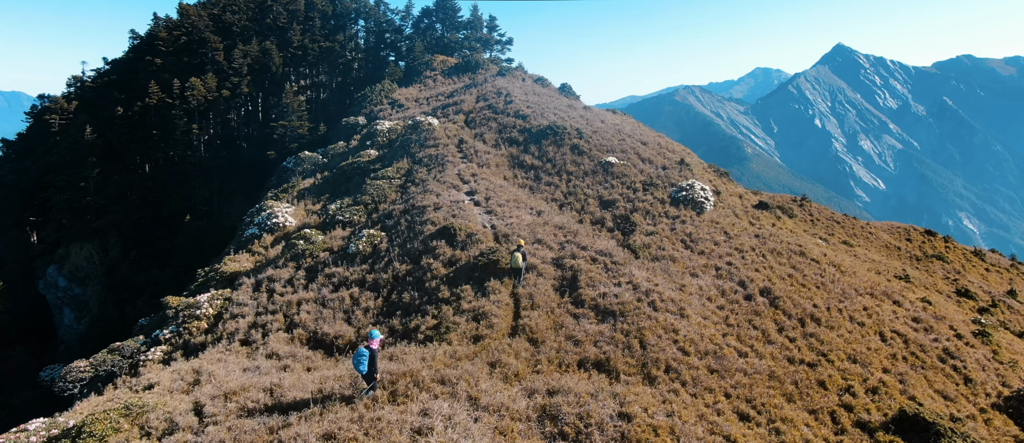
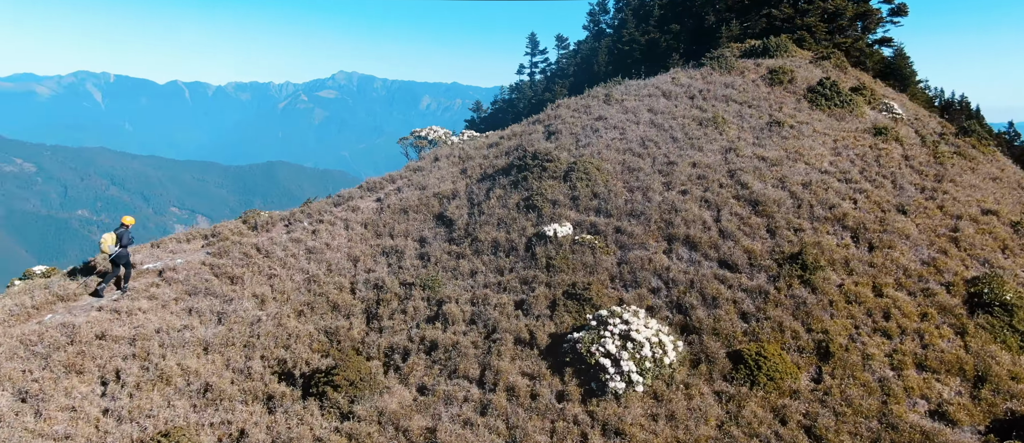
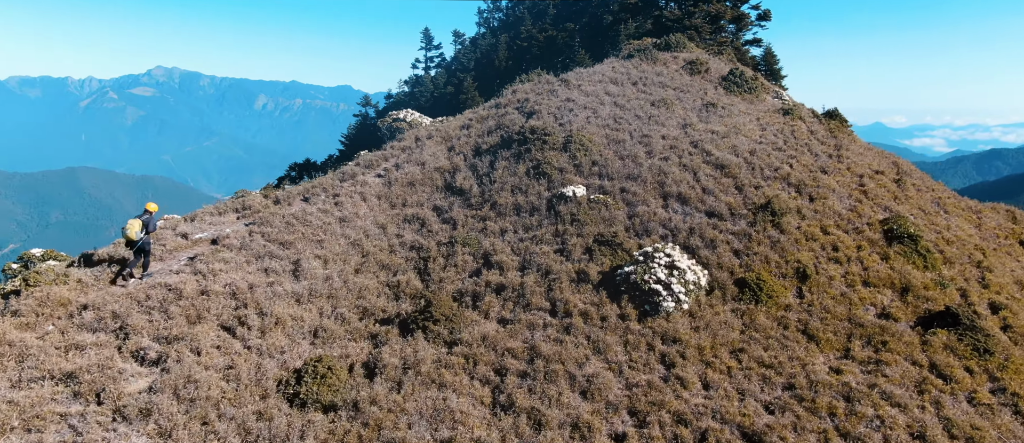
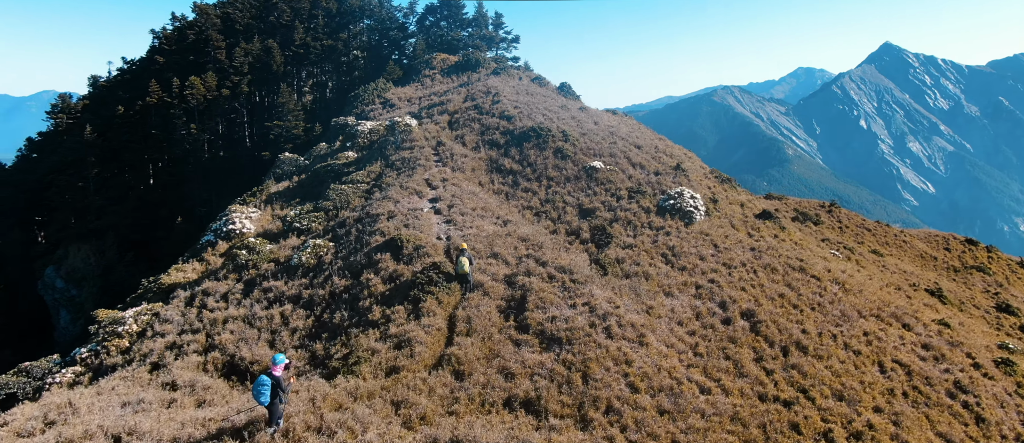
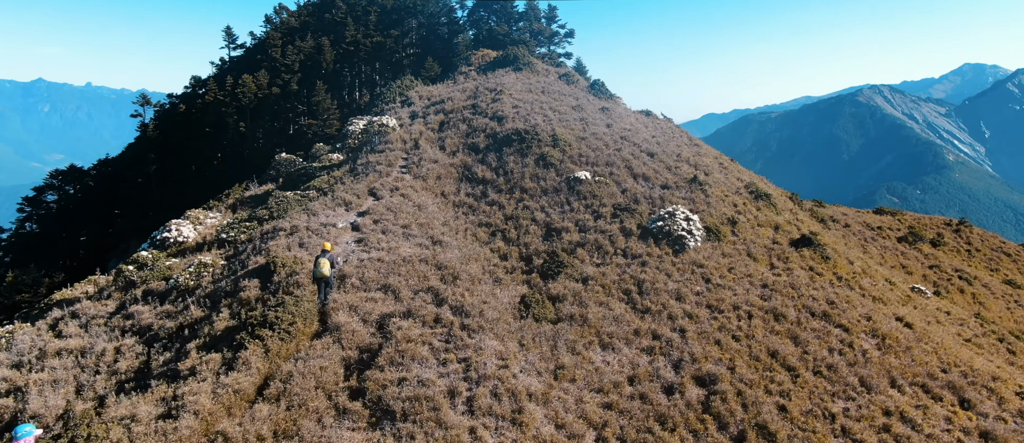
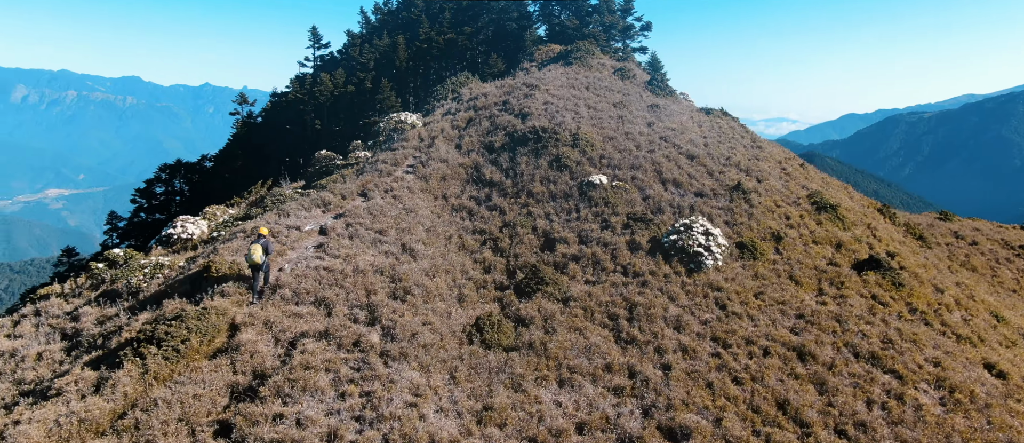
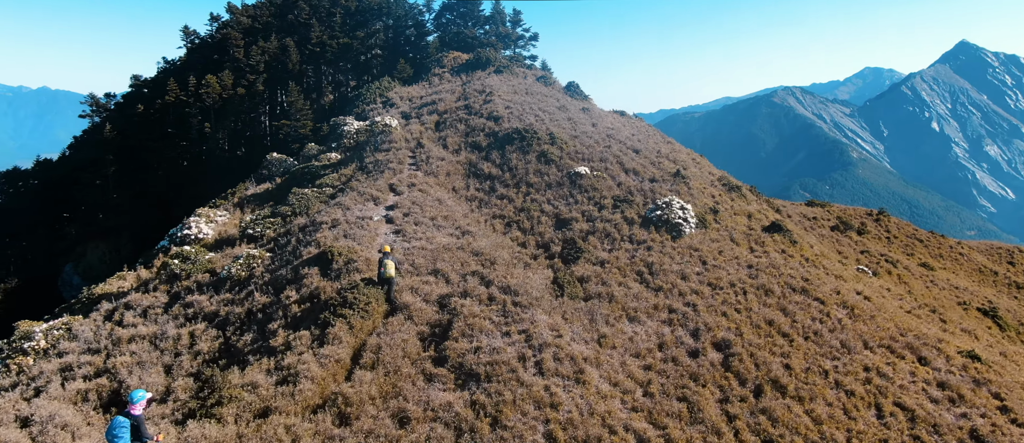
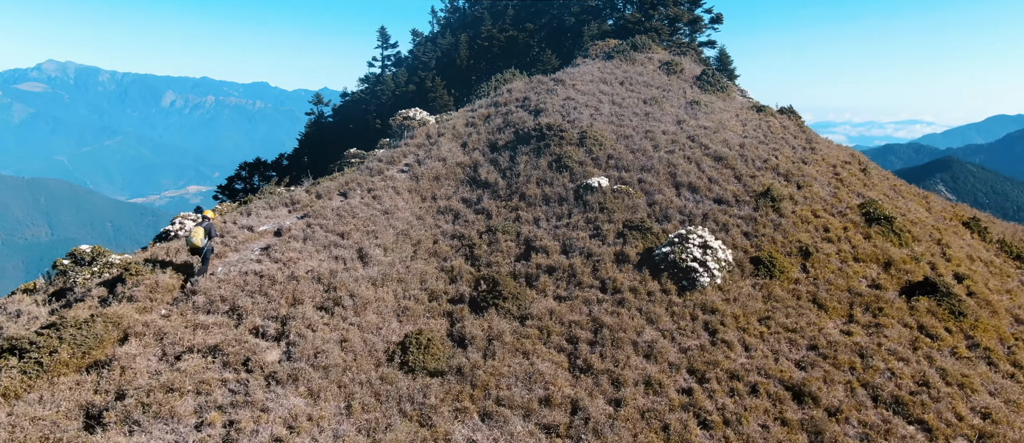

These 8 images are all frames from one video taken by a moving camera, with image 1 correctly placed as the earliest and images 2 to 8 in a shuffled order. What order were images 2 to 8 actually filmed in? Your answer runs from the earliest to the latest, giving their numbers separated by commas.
4, 7, 5, 6, 8, 3, 2
